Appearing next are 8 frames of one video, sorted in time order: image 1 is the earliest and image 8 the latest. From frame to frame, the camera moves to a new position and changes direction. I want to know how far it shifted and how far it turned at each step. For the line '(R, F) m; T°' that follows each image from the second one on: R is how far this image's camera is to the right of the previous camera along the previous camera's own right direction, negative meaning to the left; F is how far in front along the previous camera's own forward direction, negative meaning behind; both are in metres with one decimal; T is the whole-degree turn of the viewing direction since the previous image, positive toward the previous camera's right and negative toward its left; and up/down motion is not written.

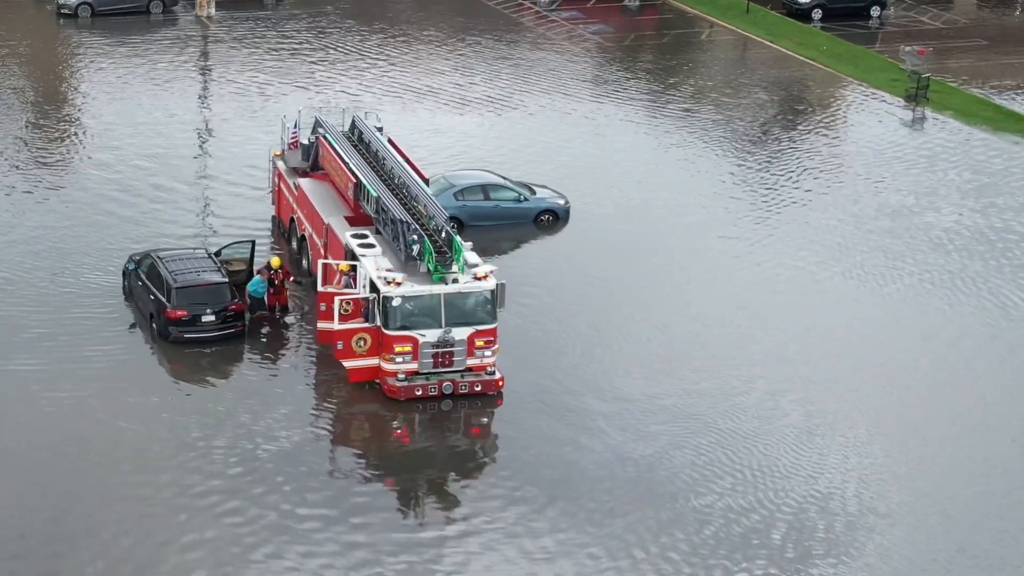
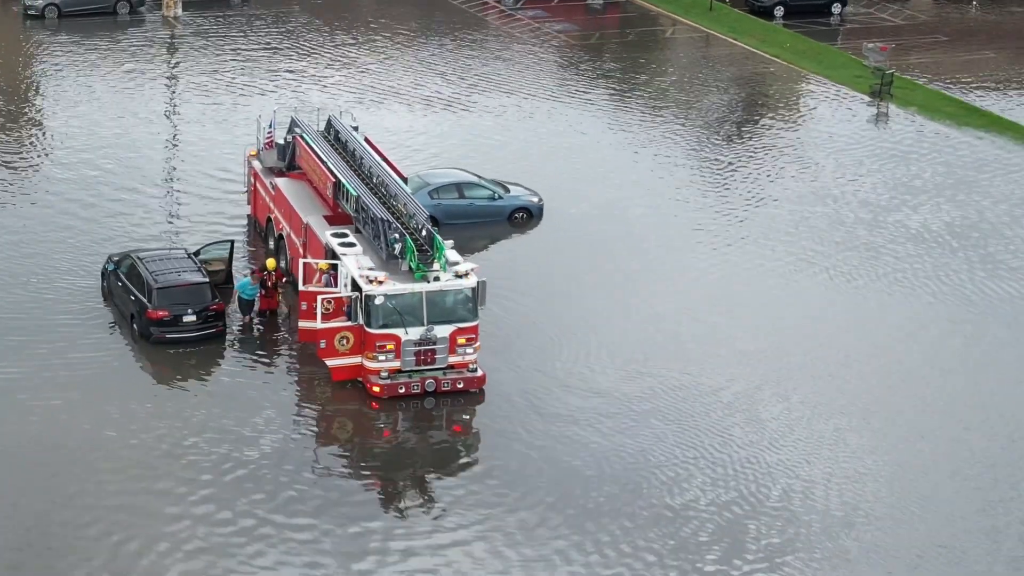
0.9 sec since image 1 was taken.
(-0.3, -0.2) m; +2°
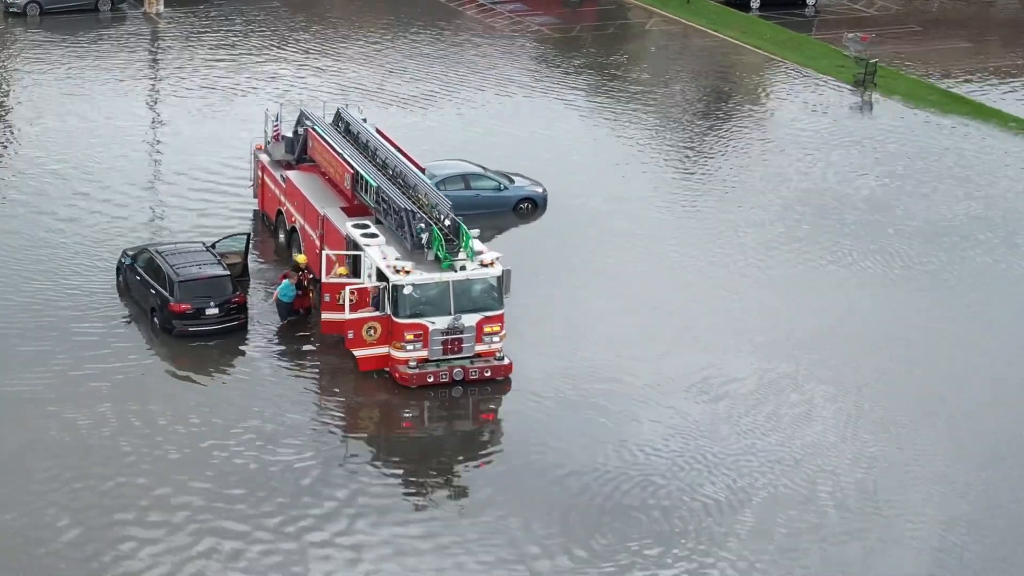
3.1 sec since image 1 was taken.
(-1.0, -0.1) m; +2°
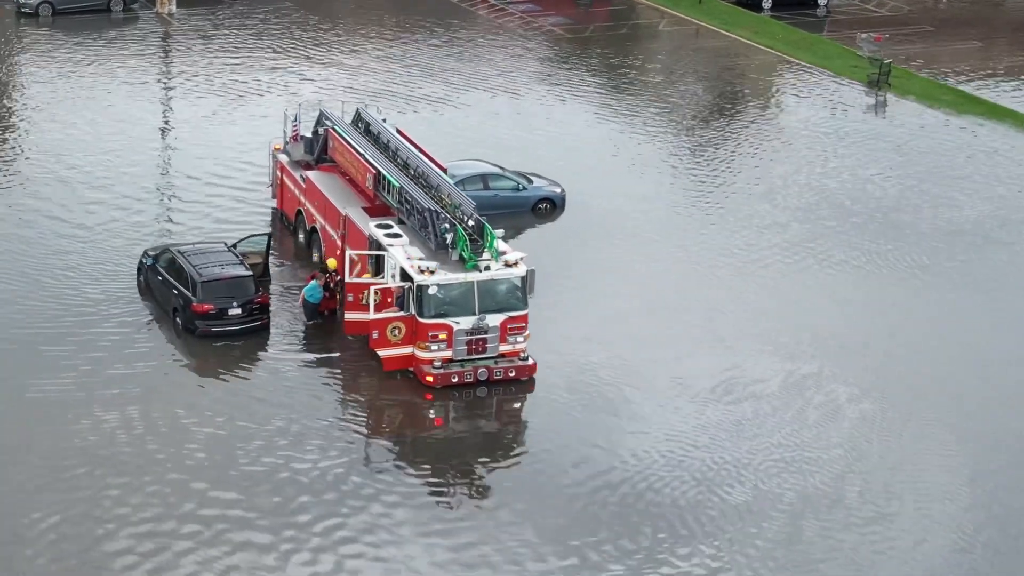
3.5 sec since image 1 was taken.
(-0.3, +0.1) m; 0°
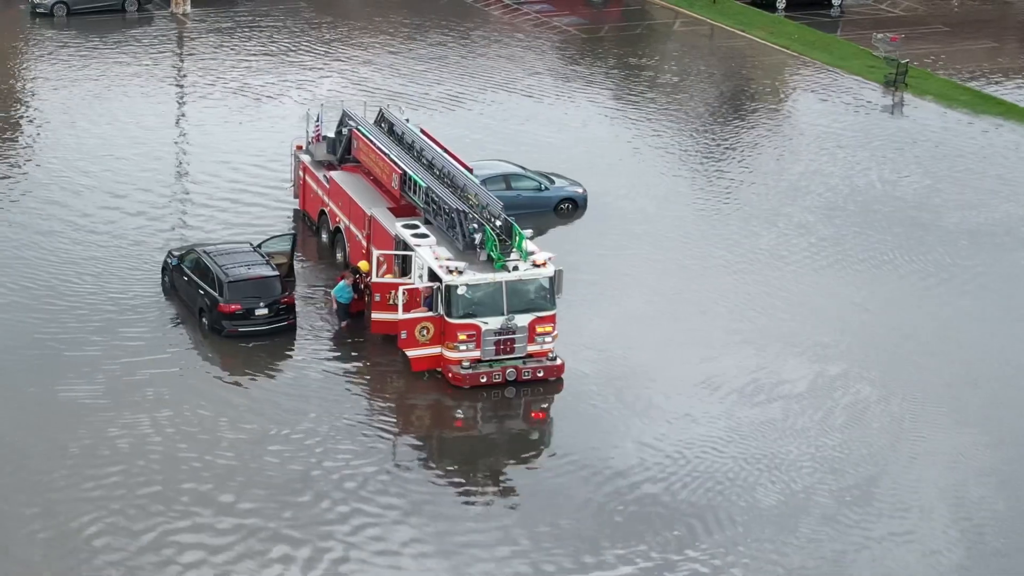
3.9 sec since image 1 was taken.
(-0.3, +0.1) m; 0°
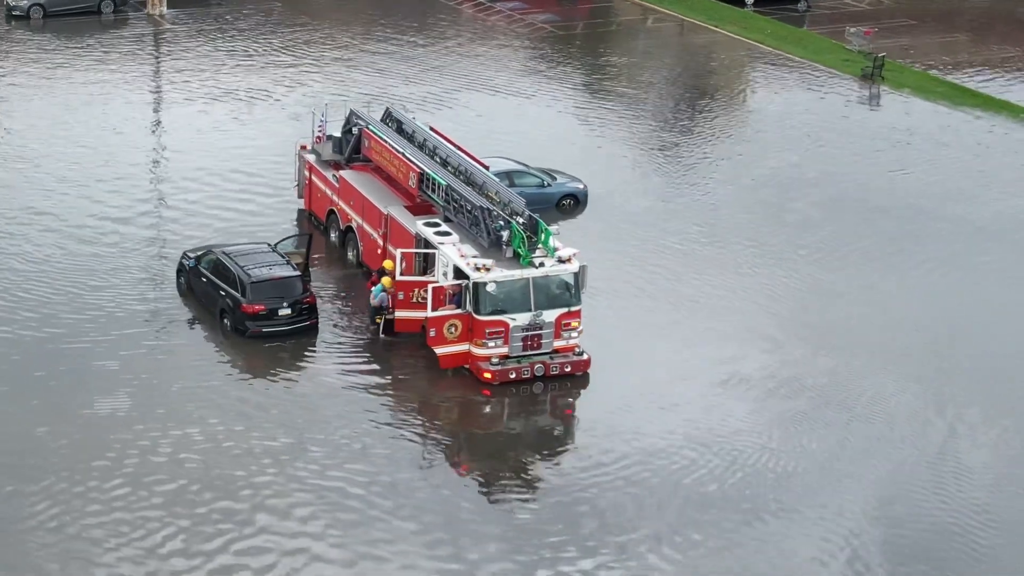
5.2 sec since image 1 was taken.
(-1.1, -0.1) m; +2°
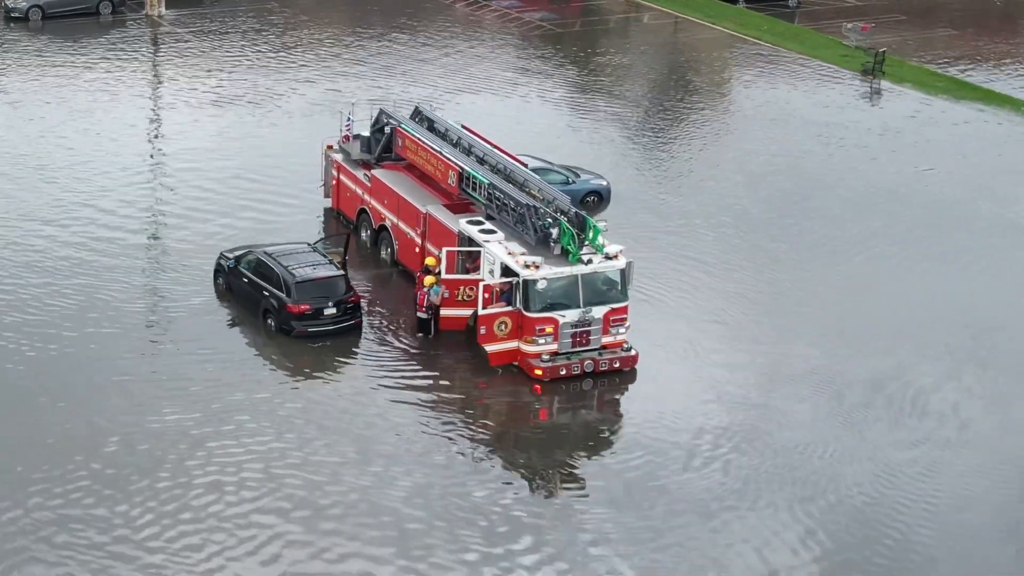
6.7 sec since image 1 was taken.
(-1.2, 0.0) m; +1°
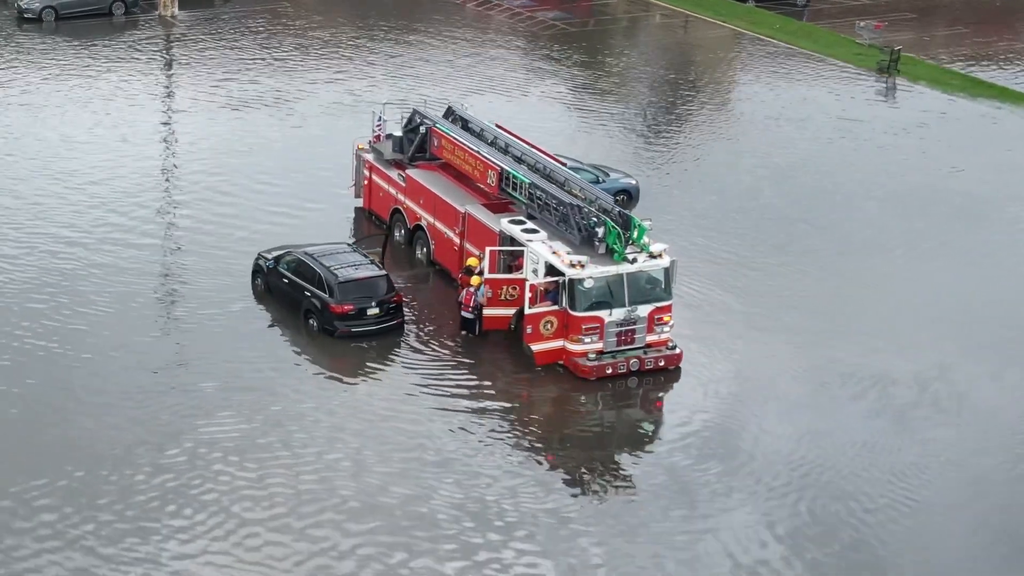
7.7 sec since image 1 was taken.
(-0.8, 0.0) m; 0°
